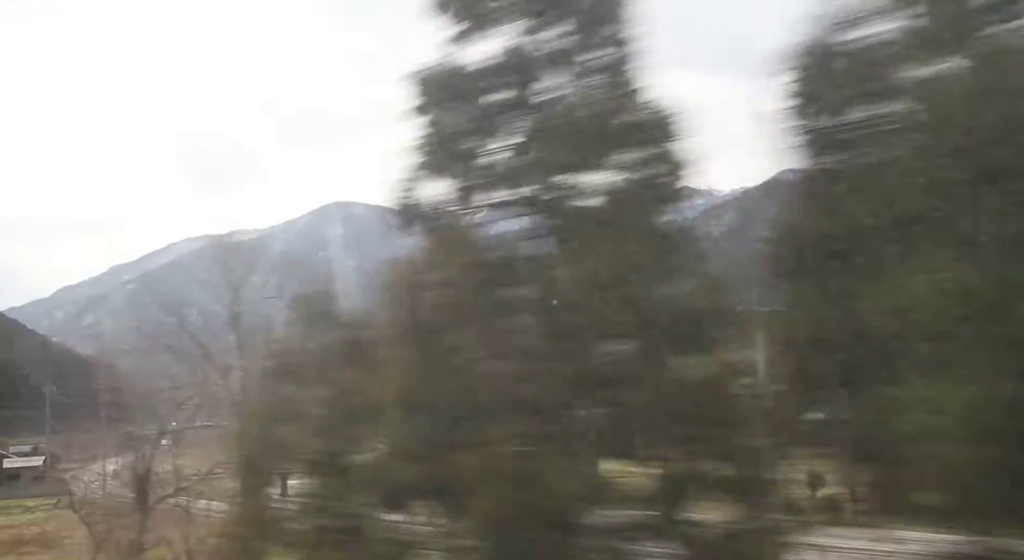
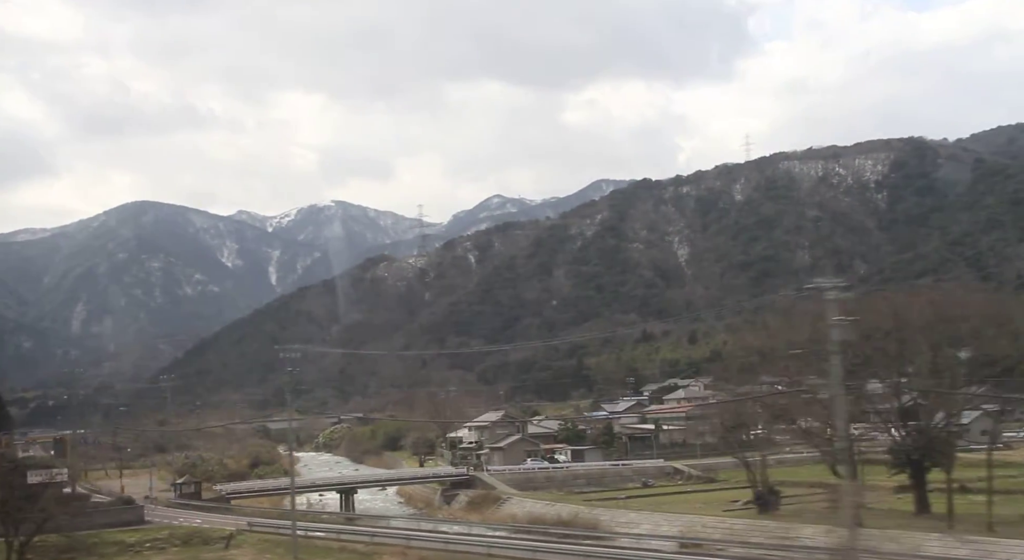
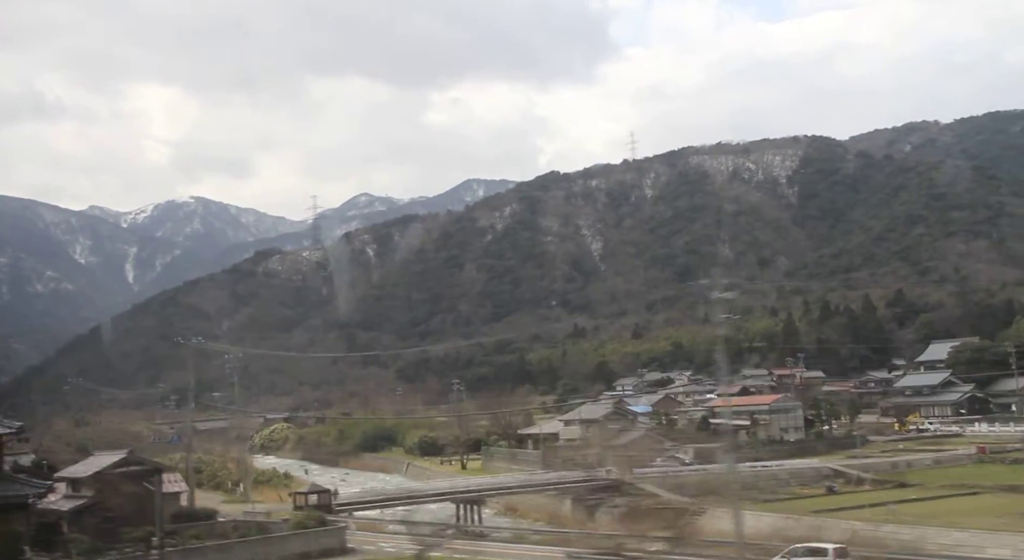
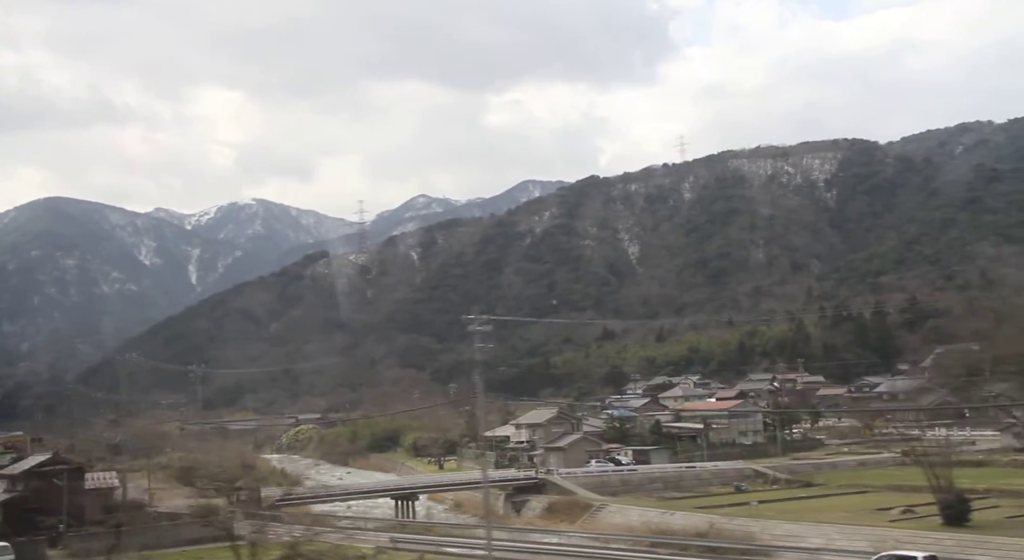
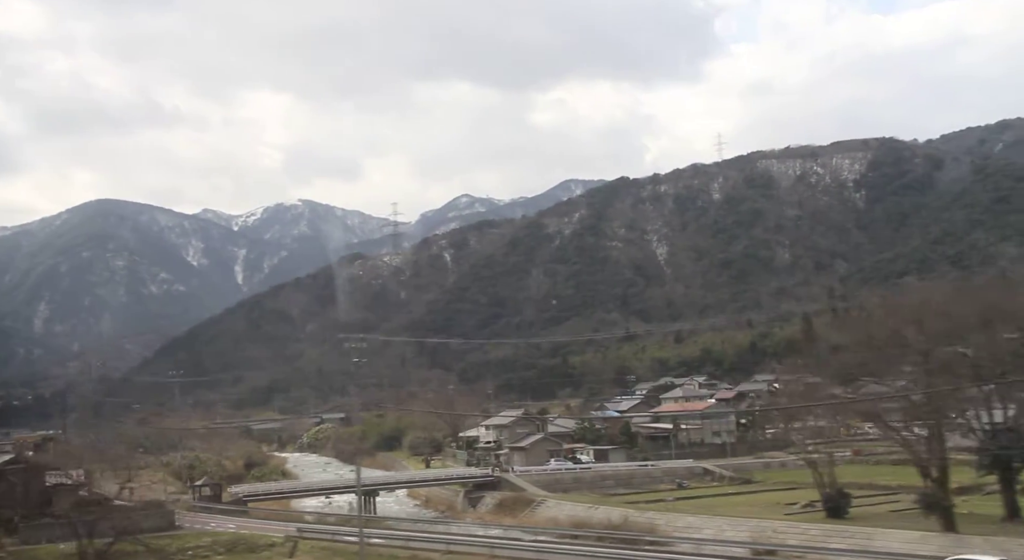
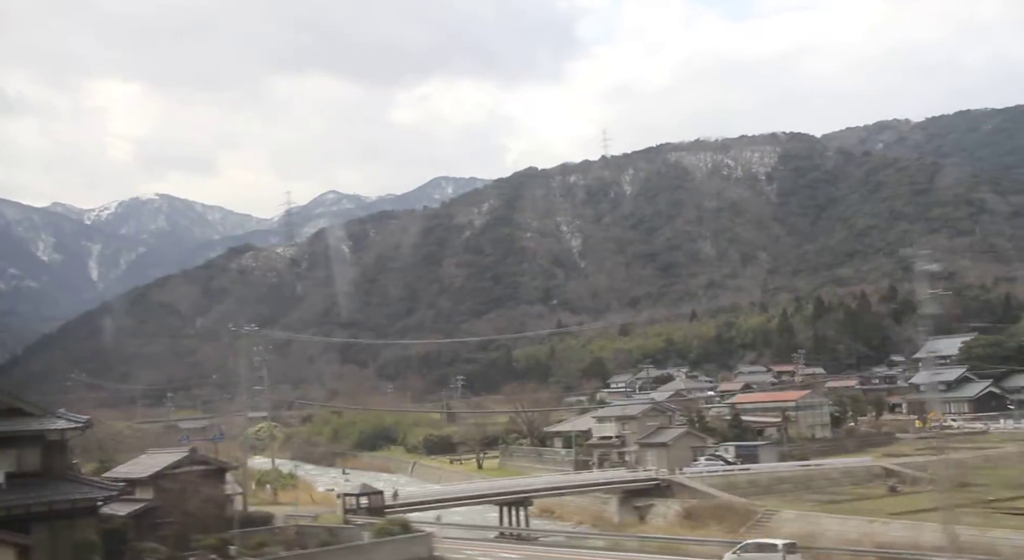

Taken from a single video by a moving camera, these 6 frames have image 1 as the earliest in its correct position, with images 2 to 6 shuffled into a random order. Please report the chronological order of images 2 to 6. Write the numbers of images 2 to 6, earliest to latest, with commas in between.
2, 5, 4, 3, 6
